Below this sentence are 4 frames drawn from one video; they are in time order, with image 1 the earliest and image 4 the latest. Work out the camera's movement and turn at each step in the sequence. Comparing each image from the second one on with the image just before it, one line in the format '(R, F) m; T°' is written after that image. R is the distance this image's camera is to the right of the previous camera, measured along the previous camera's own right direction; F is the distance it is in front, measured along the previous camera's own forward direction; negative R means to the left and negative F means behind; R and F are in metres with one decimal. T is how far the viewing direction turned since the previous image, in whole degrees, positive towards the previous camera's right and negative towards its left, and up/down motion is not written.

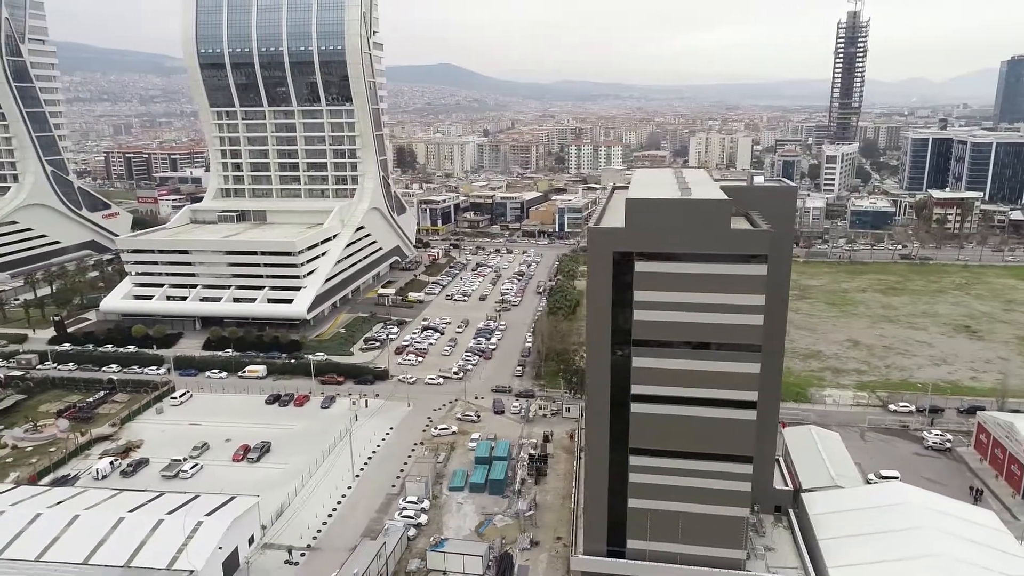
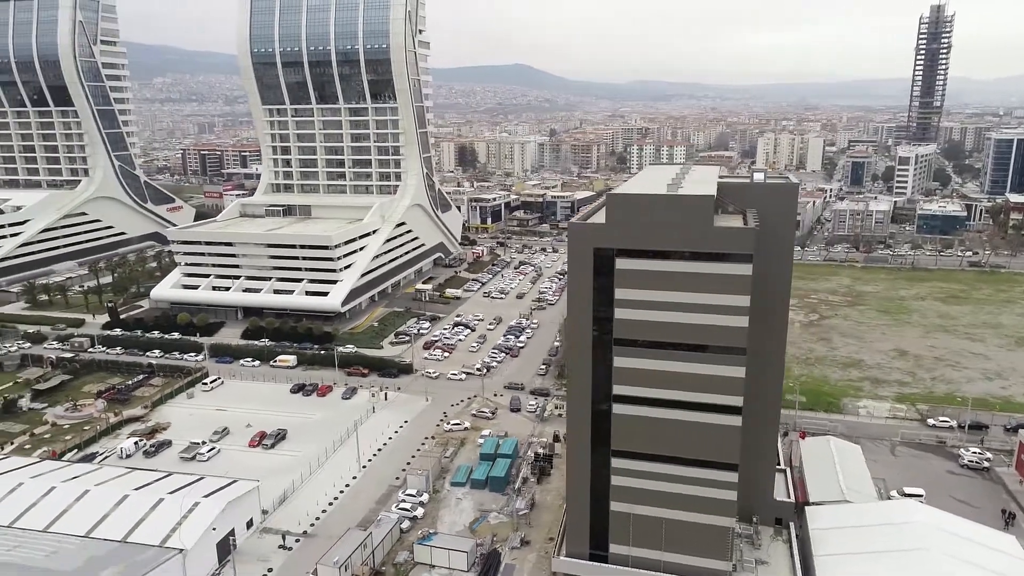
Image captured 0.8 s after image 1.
(+2.7, +0.4) m; -5°
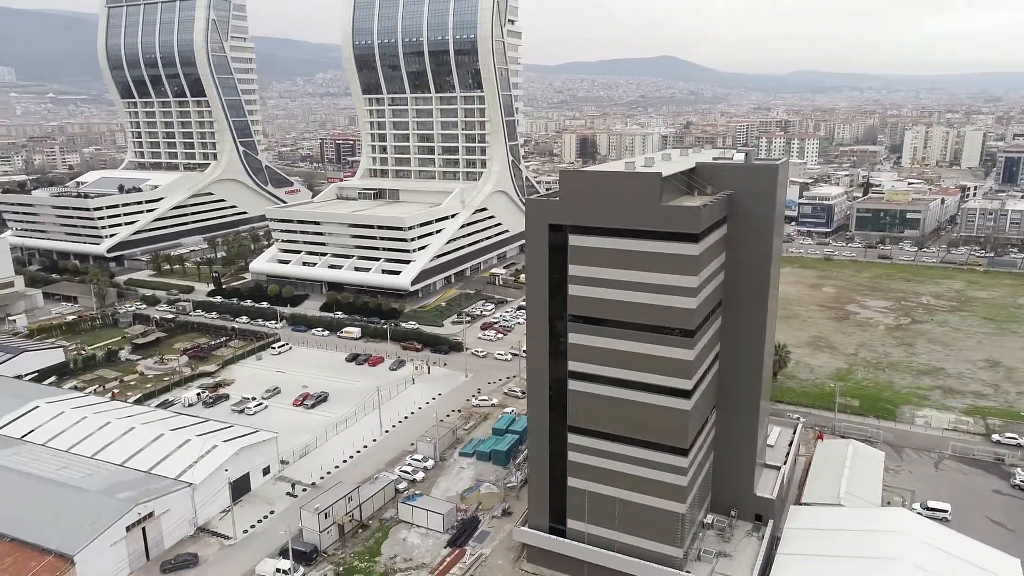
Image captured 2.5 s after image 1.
(+5.5, -0.2) m; -11°
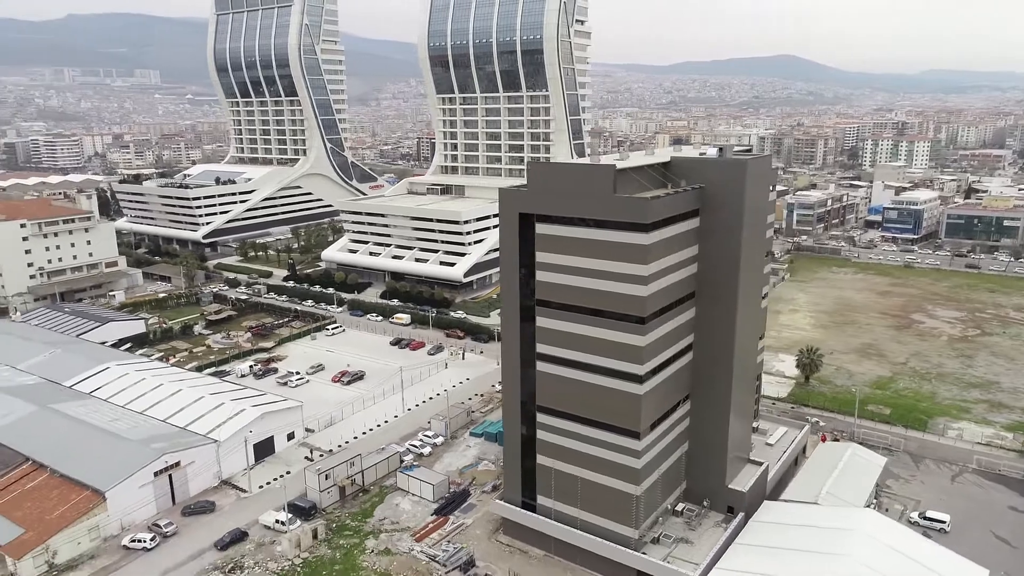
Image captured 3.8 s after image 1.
(+4.2, -1.1) m; -8°
